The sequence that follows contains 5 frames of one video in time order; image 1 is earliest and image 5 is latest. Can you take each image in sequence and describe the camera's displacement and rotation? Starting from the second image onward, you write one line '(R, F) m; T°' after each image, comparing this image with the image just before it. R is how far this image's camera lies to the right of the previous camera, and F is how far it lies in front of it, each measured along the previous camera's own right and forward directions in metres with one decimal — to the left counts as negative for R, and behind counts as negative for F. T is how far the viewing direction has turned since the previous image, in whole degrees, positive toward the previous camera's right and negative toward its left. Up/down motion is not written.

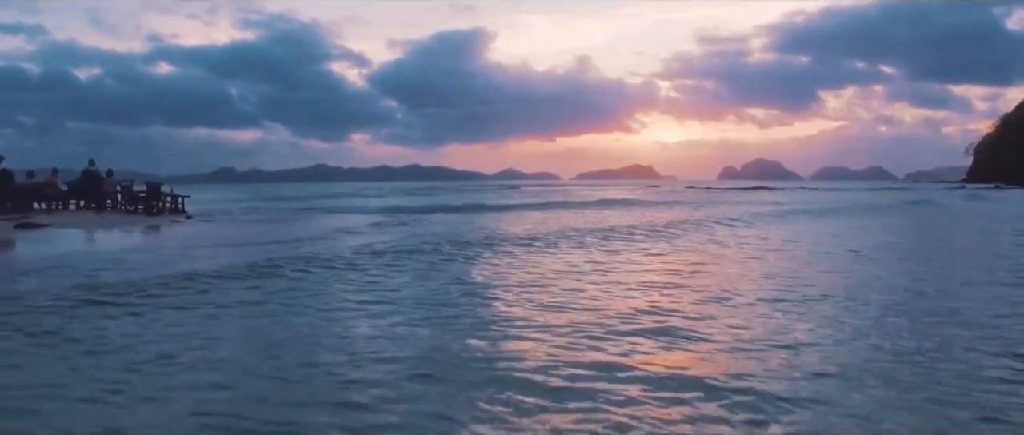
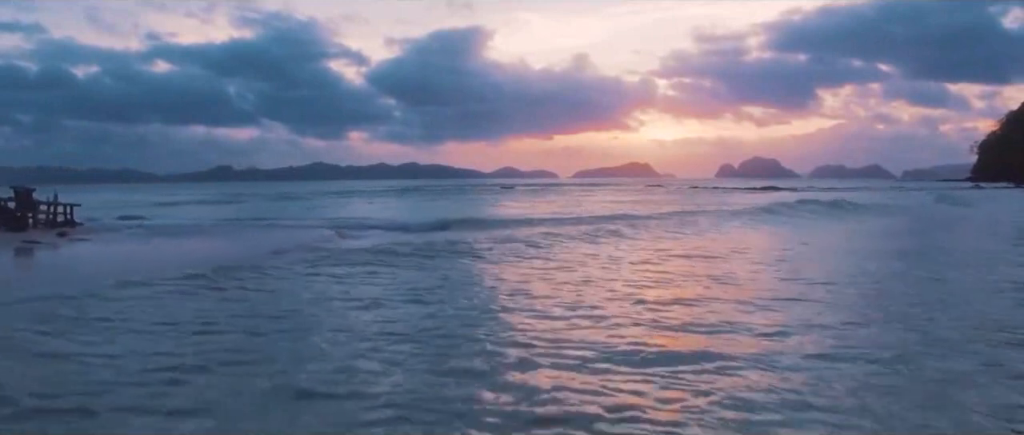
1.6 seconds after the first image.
(-0.1, +1.1) m; 0°
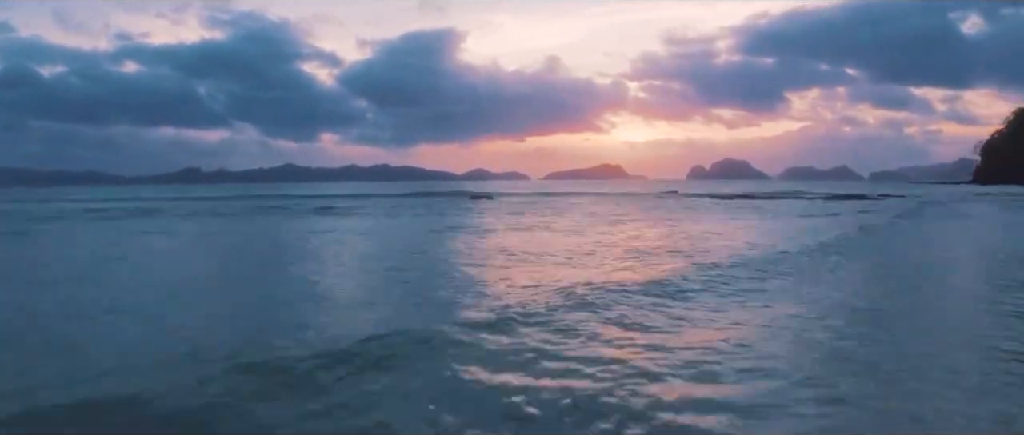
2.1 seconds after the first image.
(-0.1, -2.1) m; +2°
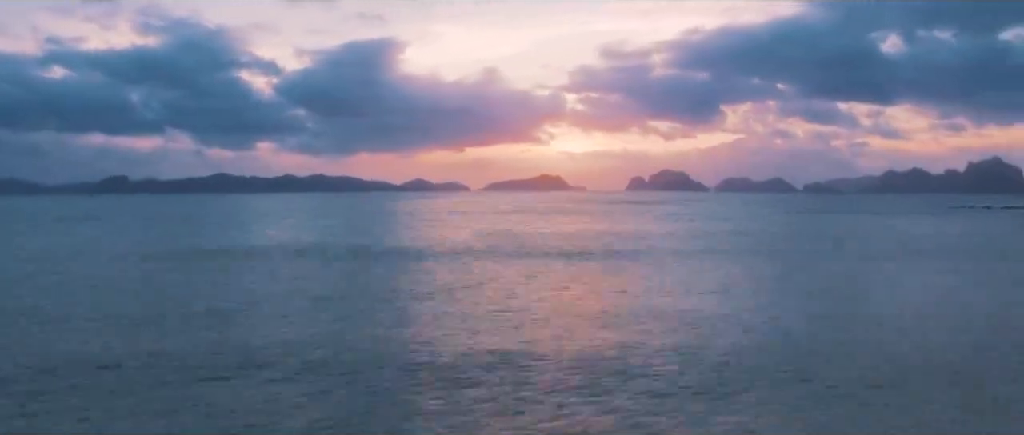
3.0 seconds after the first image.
(-3.4, -1.2) m; +4°
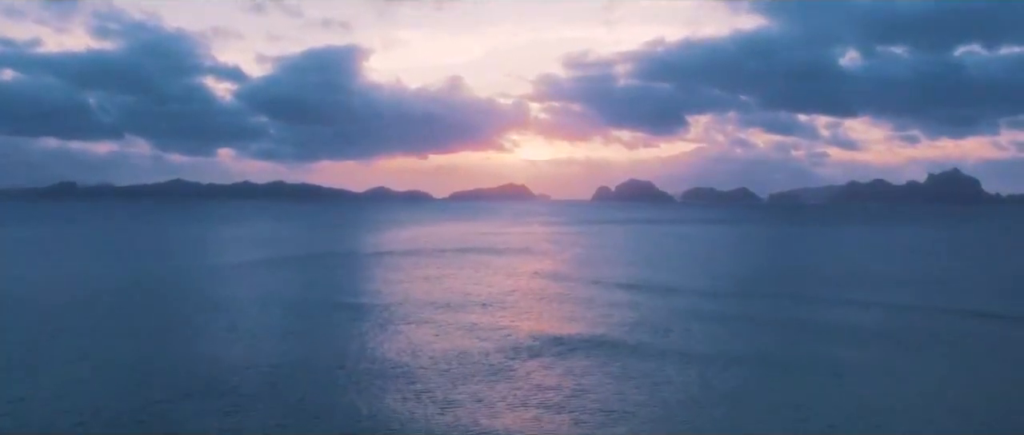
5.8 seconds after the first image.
(-3.9, +3.2) m; +2°
